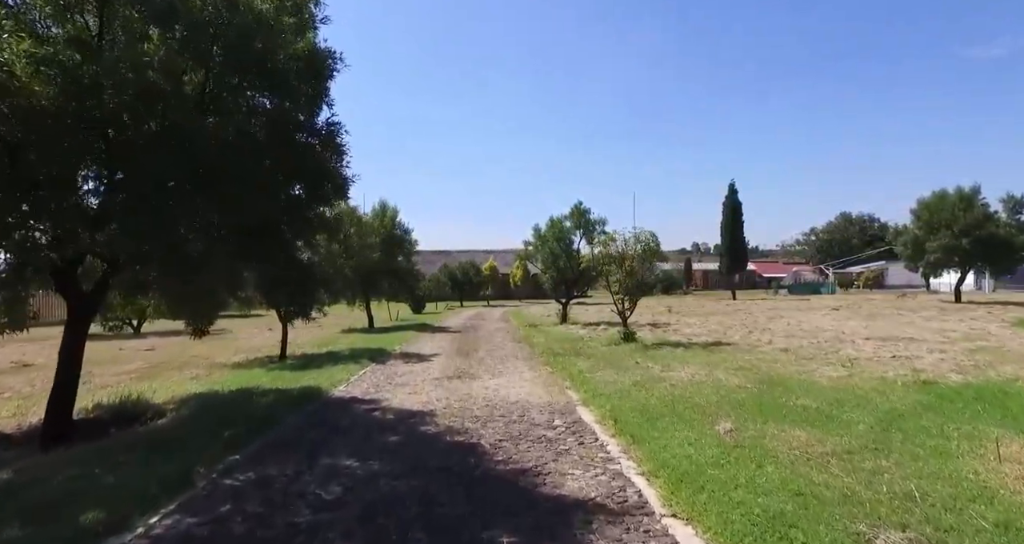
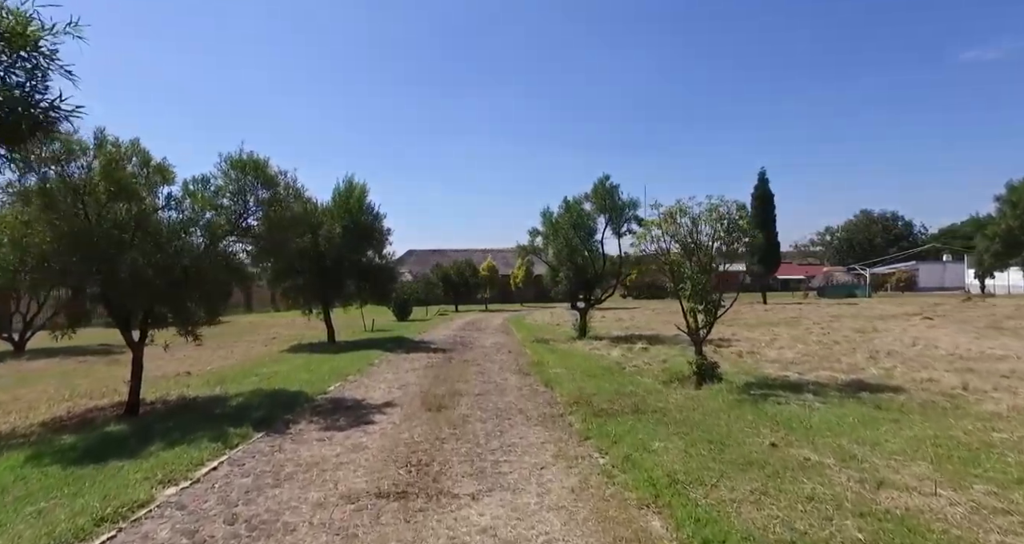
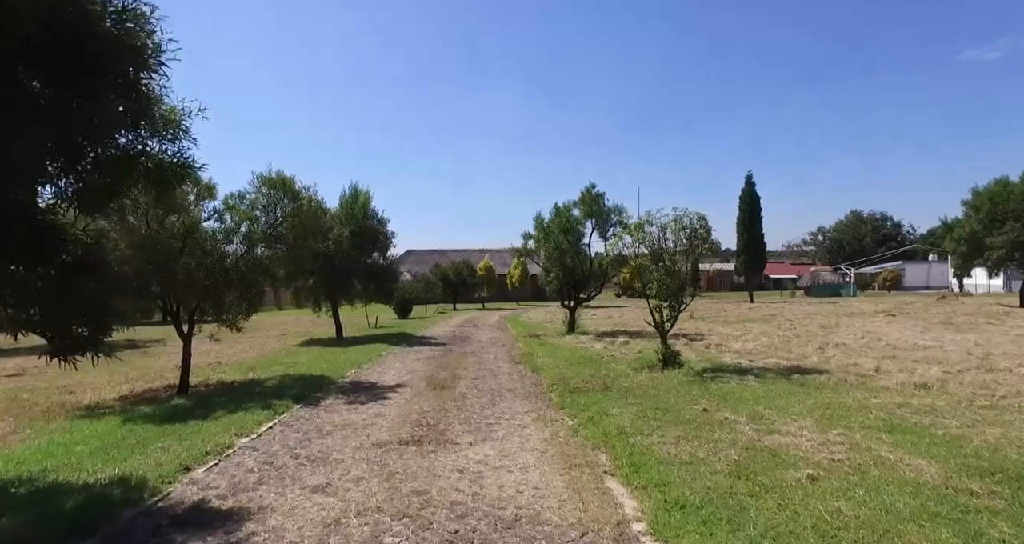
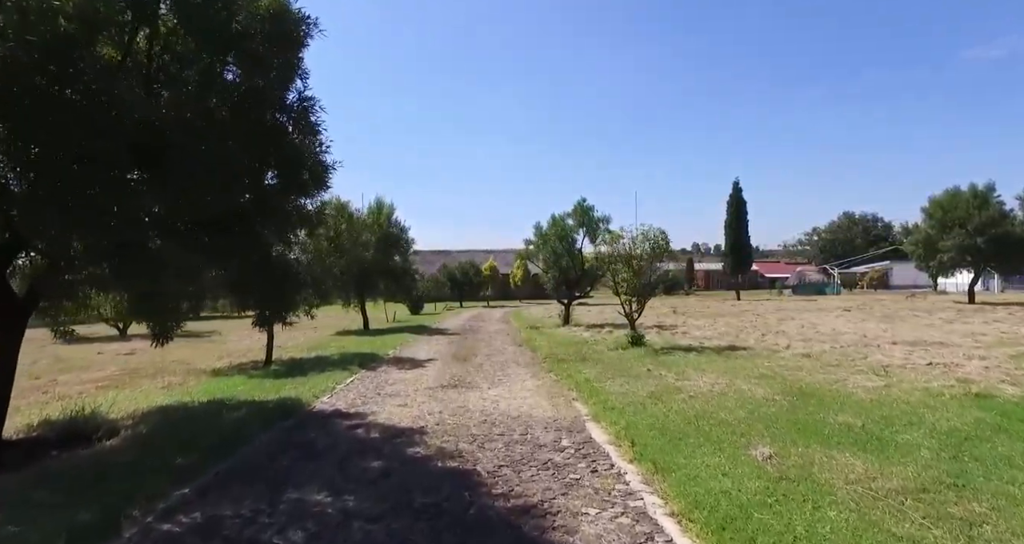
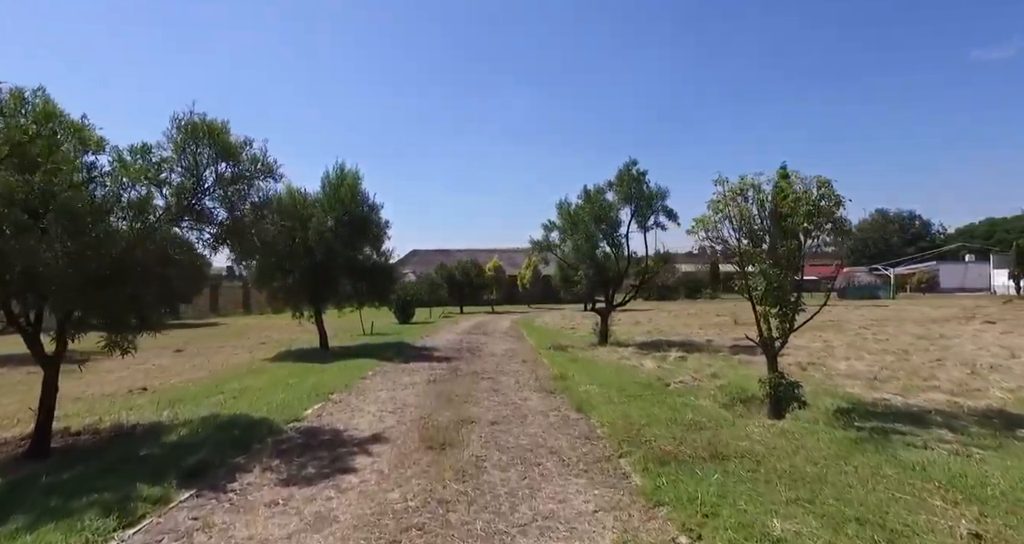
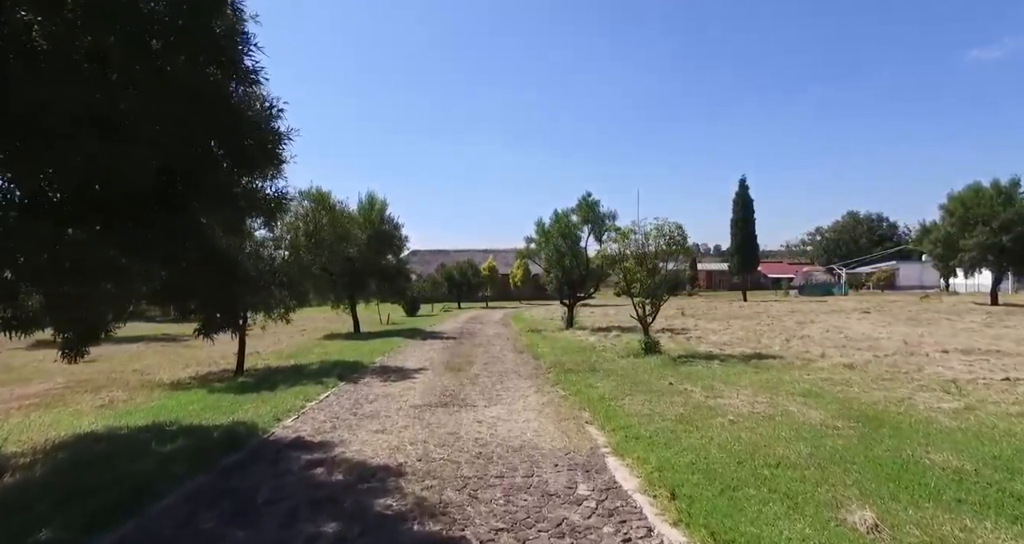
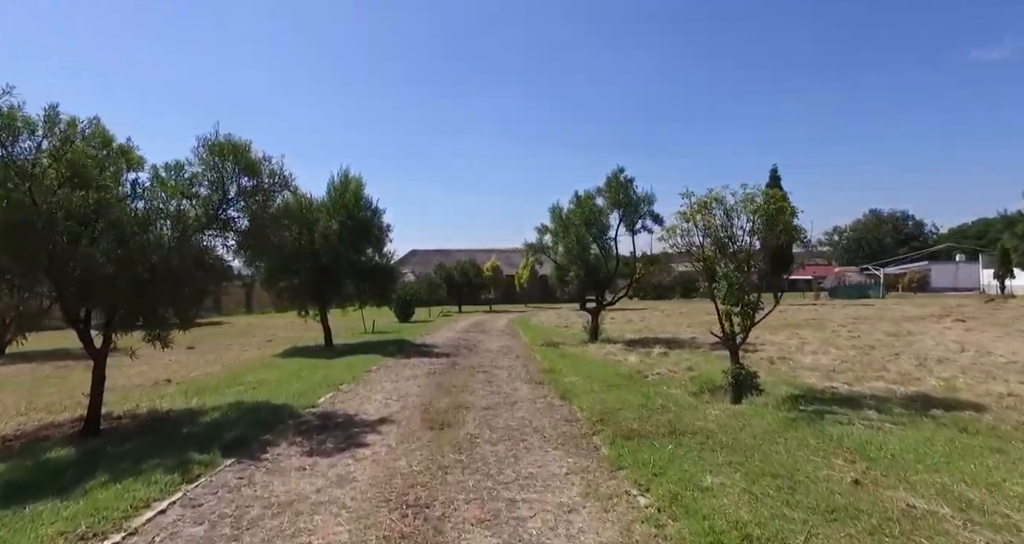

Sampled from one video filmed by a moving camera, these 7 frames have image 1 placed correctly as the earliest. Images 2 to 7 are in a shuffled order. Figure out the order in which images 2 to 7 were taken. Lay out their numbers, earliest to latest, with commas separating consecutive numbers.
4, 6, 3, 2, 7, 5
